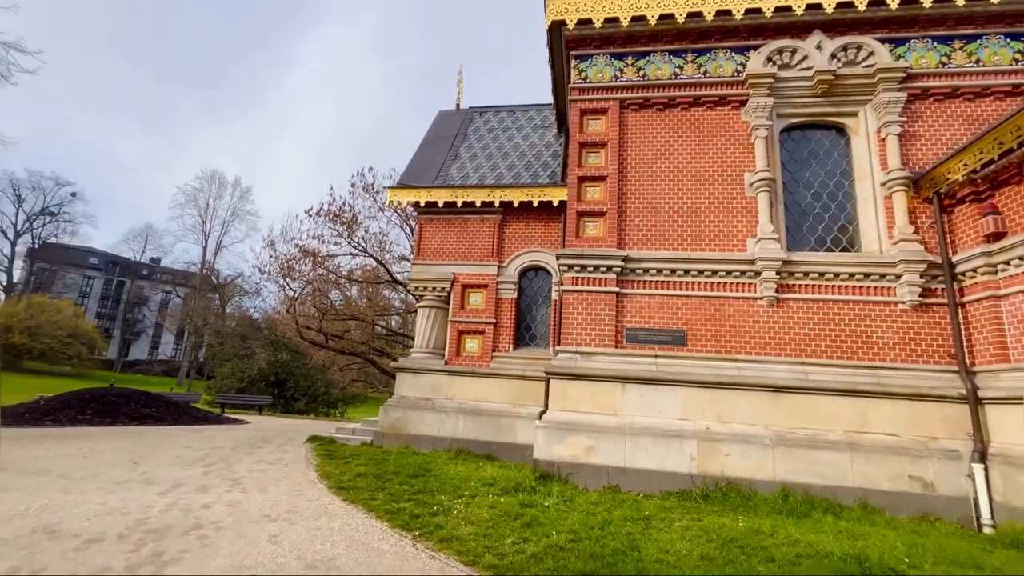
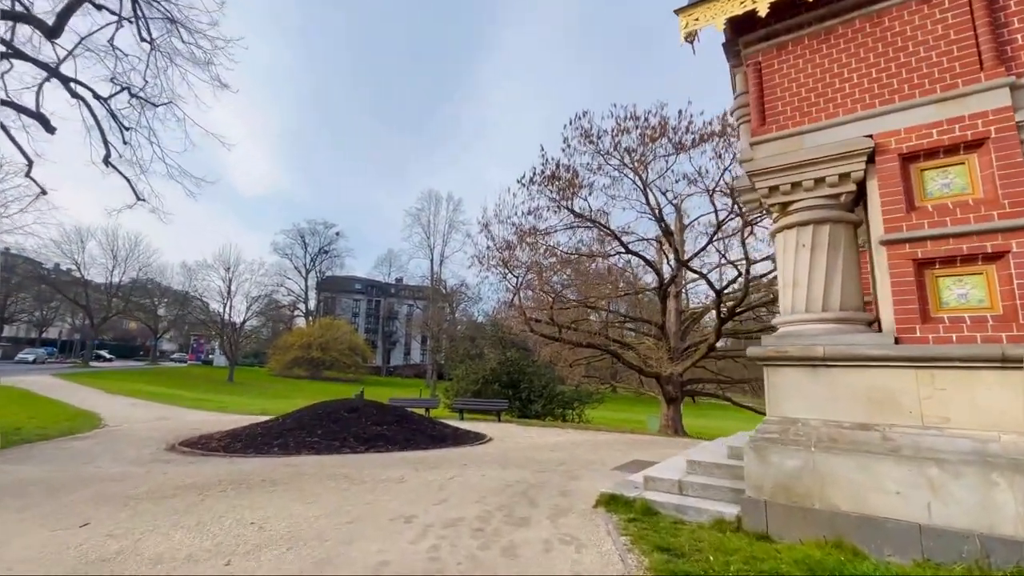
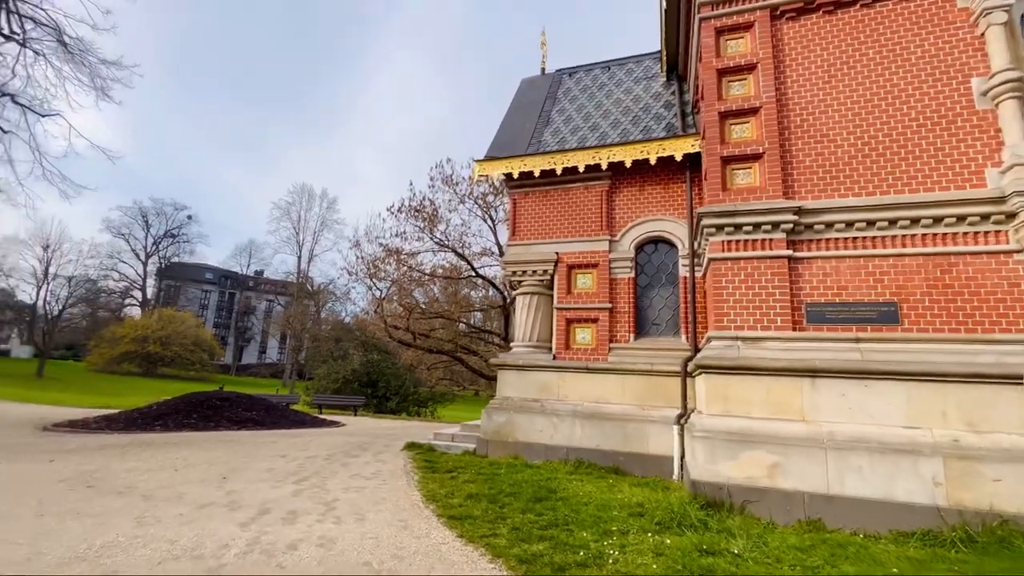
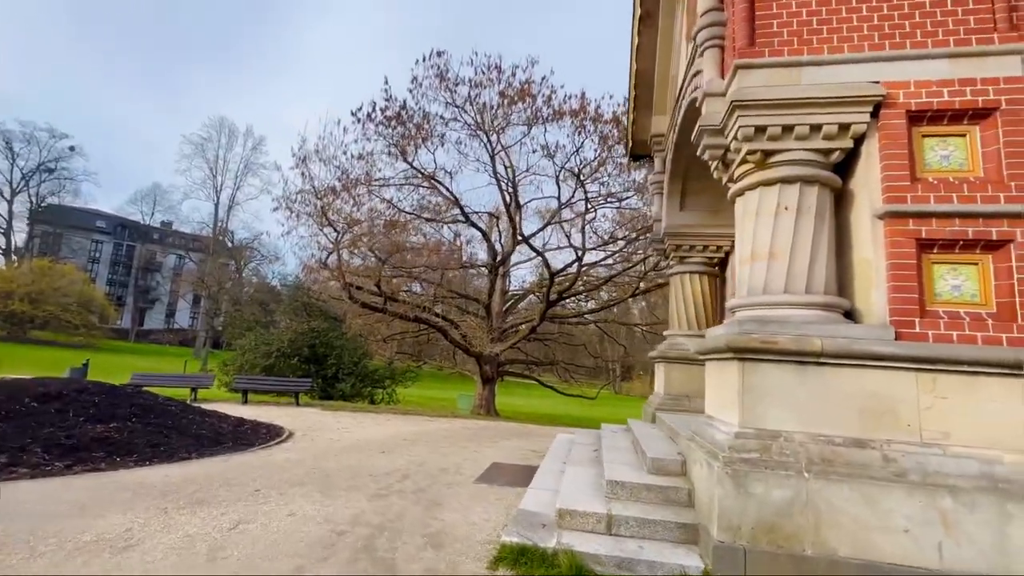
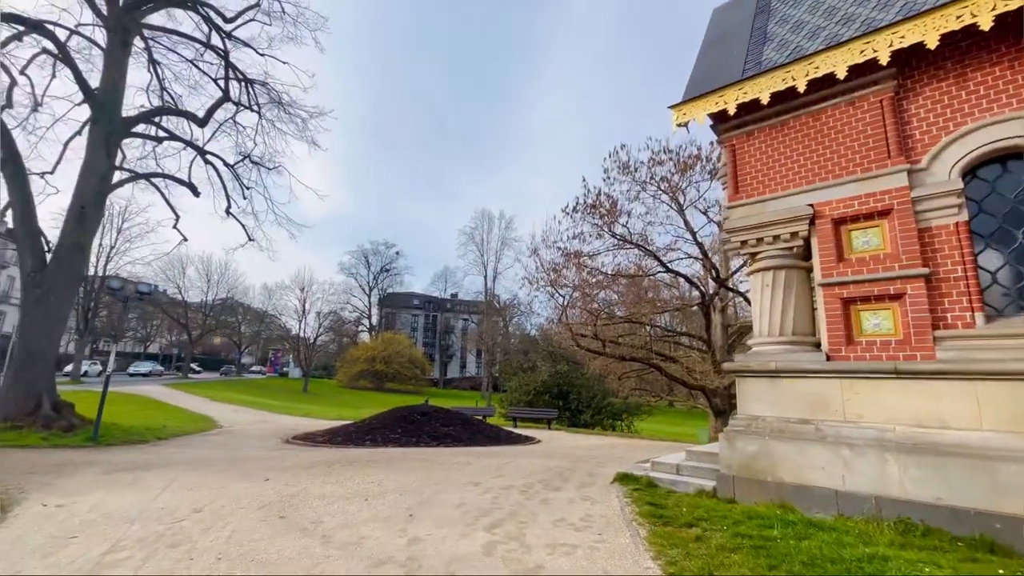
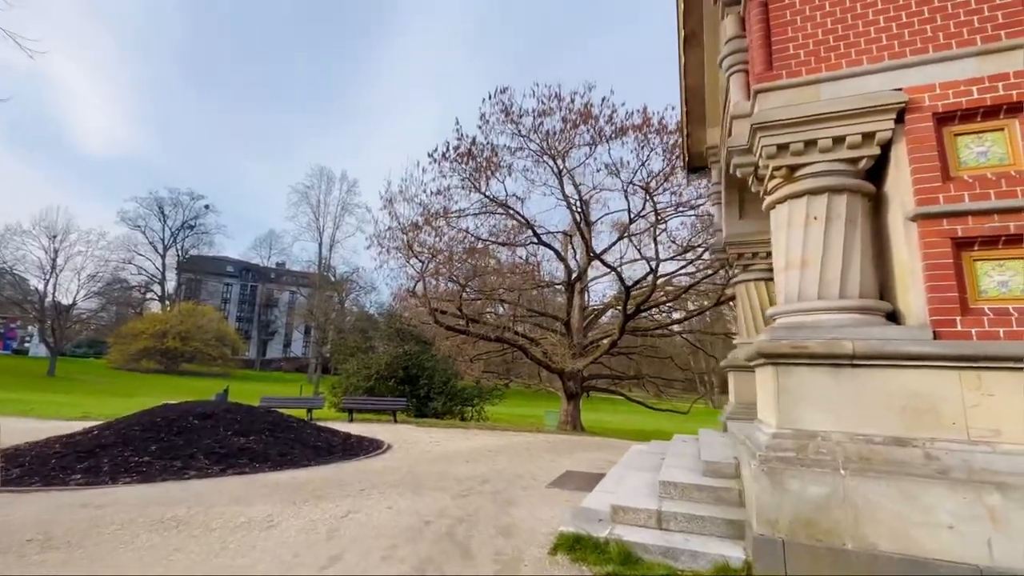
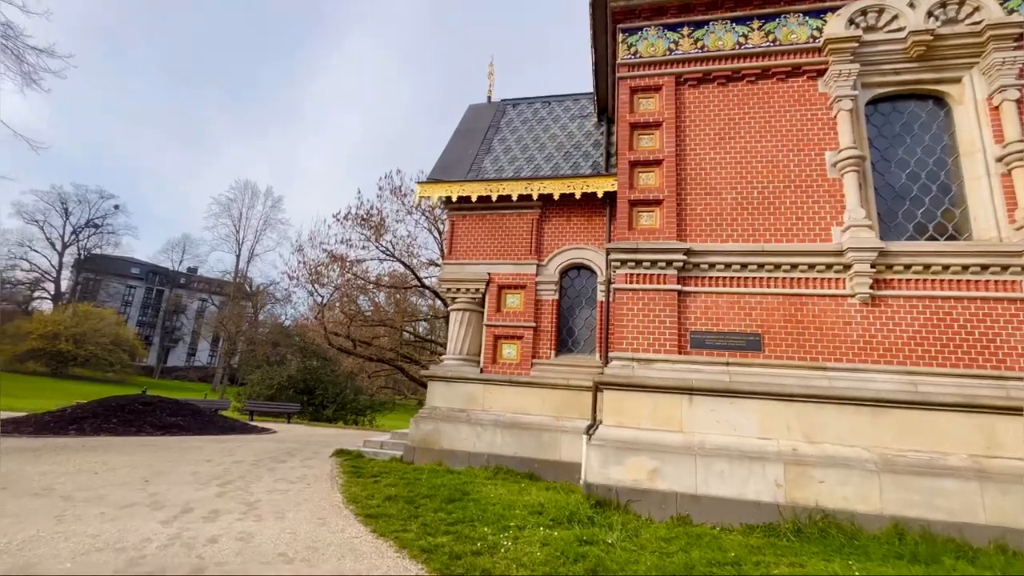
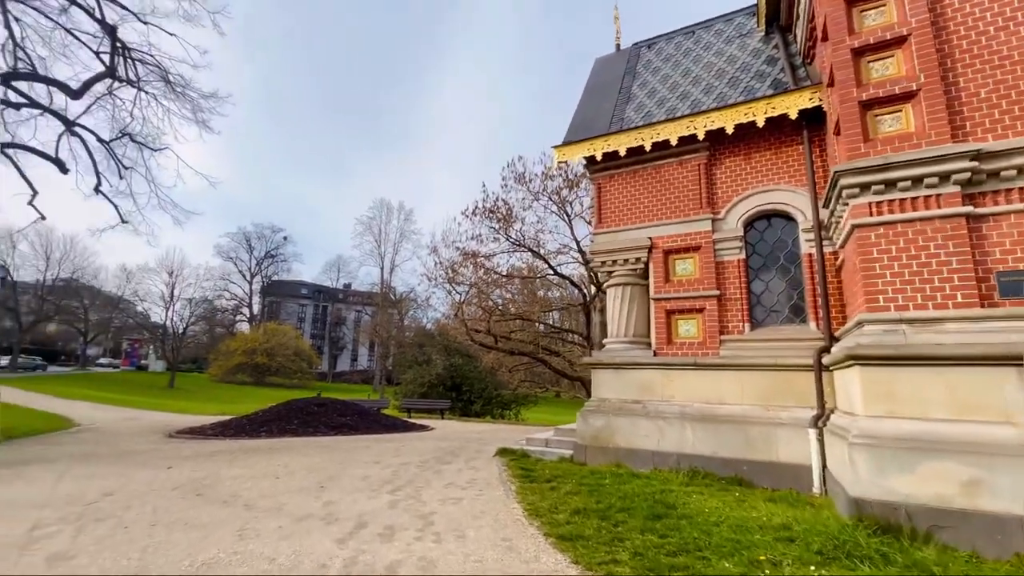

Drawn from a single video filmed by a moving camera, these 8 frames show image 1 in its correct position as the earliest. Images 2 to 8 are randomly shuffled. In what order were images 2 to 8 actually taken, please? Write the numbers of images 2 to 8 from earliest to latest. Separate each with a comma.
7, 3, 8, 5, 2, 6, 4
